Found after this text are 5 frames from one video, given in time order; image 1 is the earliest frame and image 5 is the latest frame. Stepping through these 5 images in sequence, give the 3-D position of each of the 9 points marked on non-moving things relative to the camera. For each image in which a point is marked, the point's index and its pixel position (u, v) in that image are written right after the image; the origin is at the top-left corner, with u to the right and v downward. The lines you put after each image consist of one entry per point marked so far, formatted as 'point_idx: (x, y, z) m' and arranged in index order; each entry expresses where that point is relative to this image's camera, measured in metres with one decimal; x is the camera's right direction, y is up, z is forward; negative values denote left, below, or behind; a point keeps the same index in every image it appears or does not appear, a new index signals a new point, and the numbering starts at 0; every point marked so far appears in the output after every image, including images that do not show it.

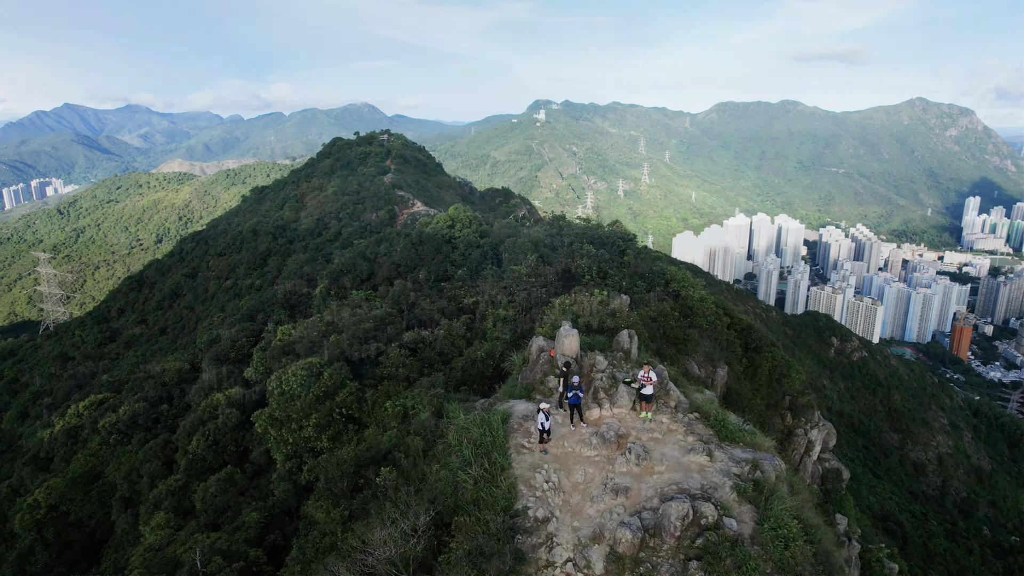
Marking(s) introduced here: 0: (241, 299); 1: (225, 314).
0: (-10.4, -0.7, +19.6) m
1: (-10.1, -1.3, +18.2) m
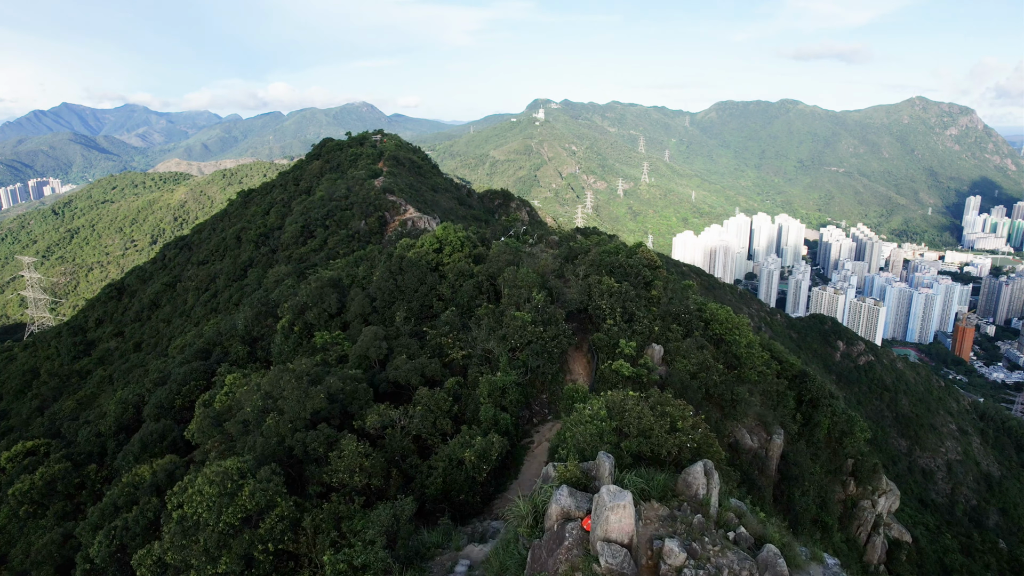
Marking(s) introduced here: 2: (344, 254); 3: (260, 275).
0: (-10.4, -1.2, +18.1) m
1: (-10.1, -1.9, +16.6) m
2: (-6.1, +1.1, +19.0) m
3: (-9.3, +0.4, +19.6) m
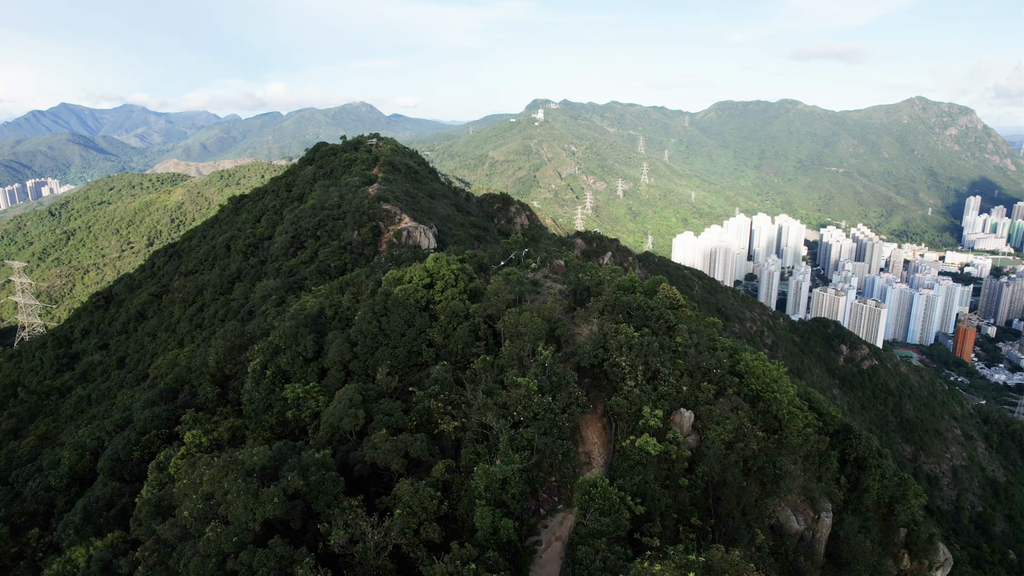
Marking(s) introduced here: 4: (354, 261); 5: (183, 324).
0: (-10.4, -1.7, +17.1) m
1: (-10.1, -2.4, +15.7) m
2: (-6.1, +0.6, +18.1) m
3: (-9.3, -0.1, +18.6) m
4: (-5.6, +0.9, +18.5) m
5: (-11.9, -1.3, +19.1) m
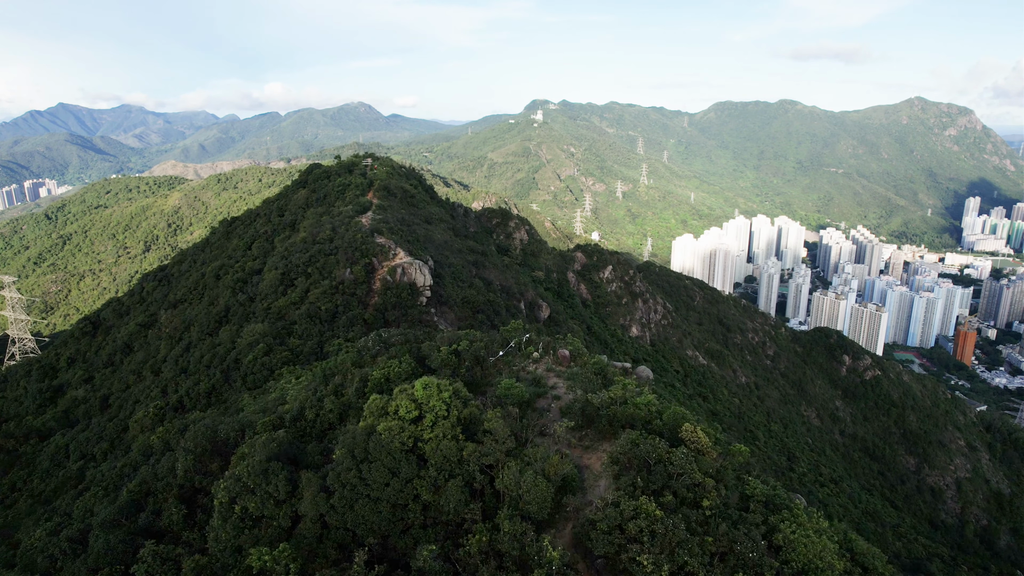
0: (-10.4, -3.2, +16.3) m
1: (-10.1, -3.8, +14.9) m
2: (-6.1, -0.8, +17.3) m
3: (-9.4, -1.5, +17.8) m
4: (-5.6, -0.5, +17.7) m
5: (-11.9, -2.8, +18.3) m
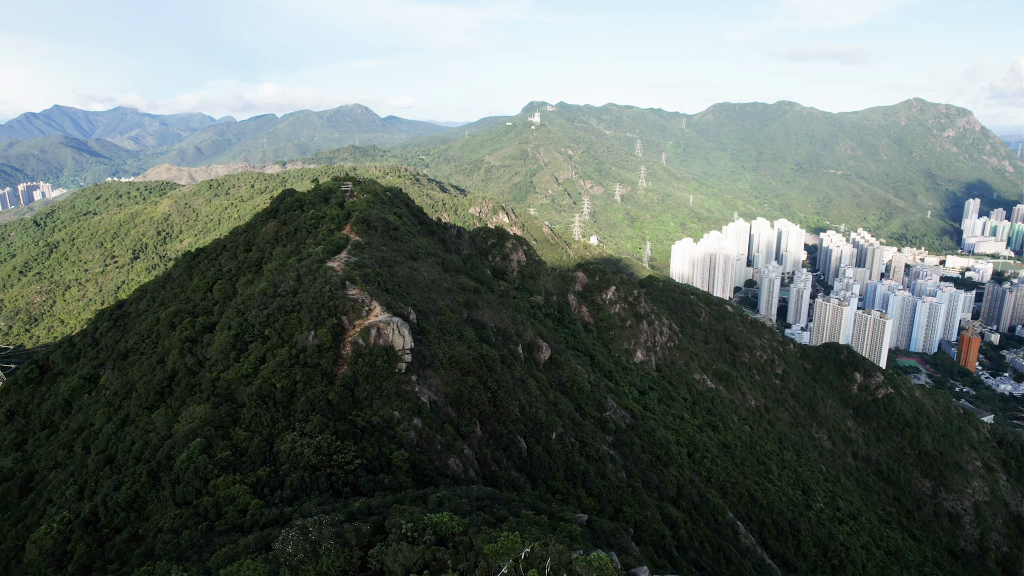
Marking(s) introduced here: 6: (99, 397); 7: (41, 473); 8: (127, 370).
0: (-10.5, -5.2, +13.3) m
1: (-10.2, -5.8, +11.9) m
2: (-6.2, -2.8, +14.3) m
3: (-9.5, -3.5, +14.8) m
4: (-5.7, -2.5, +14.6) m
5: (-12.1, -4.8, +15.2) m
6: (-15.3, -4.0, +19.5) m
7: (-15.3, -6.0, +17.2) m
8: (-14.5, -3.1, +19.9) m
